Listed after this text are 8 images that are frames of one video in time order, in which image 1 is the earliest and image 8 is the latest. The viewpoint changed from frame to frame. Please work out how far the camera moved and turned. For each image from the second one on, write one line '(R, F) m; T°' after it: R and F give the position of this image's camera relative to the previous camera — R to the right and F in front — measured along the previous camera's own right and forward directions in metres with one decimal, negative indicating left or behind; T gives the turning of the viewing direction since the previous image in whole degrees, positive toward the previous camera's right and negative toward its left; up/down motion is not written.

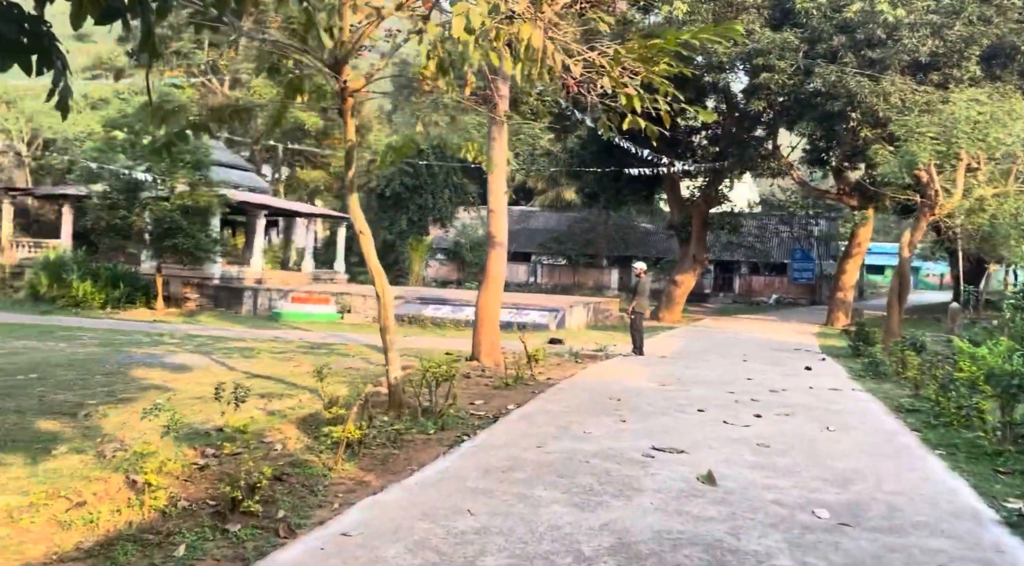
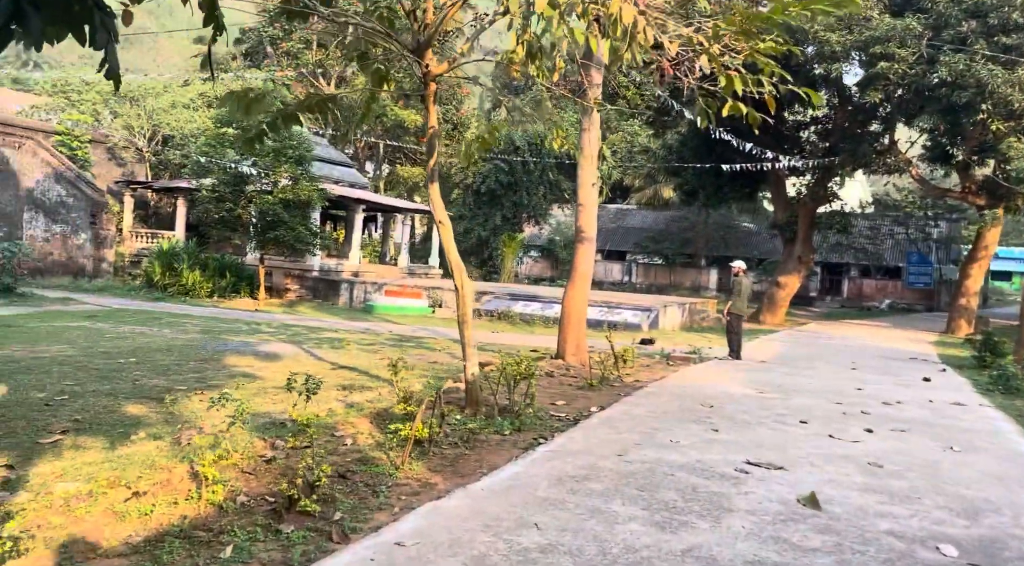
(+0.1, +0.4) m; -6°
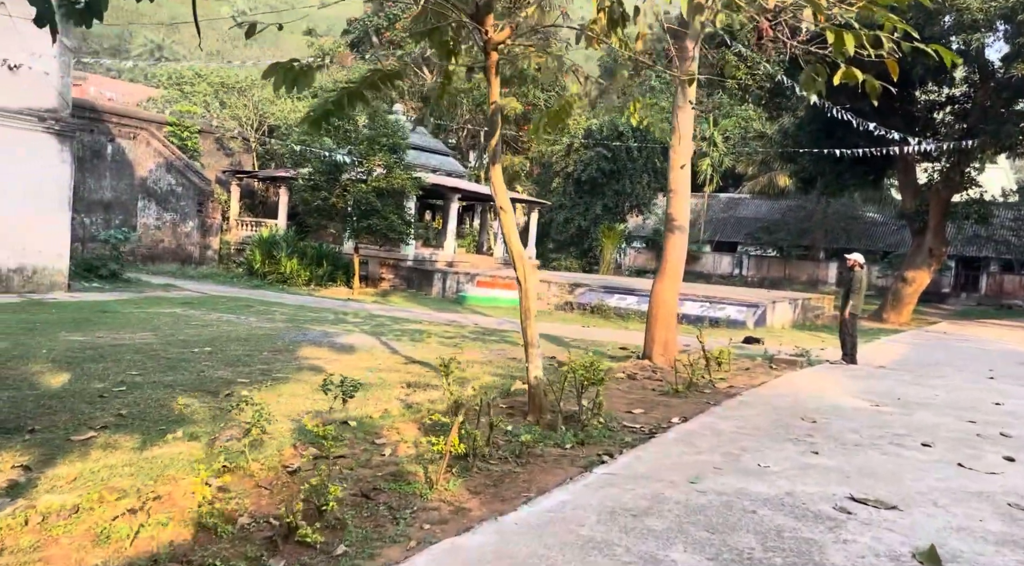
(+0.3, +0.7) m; -7°
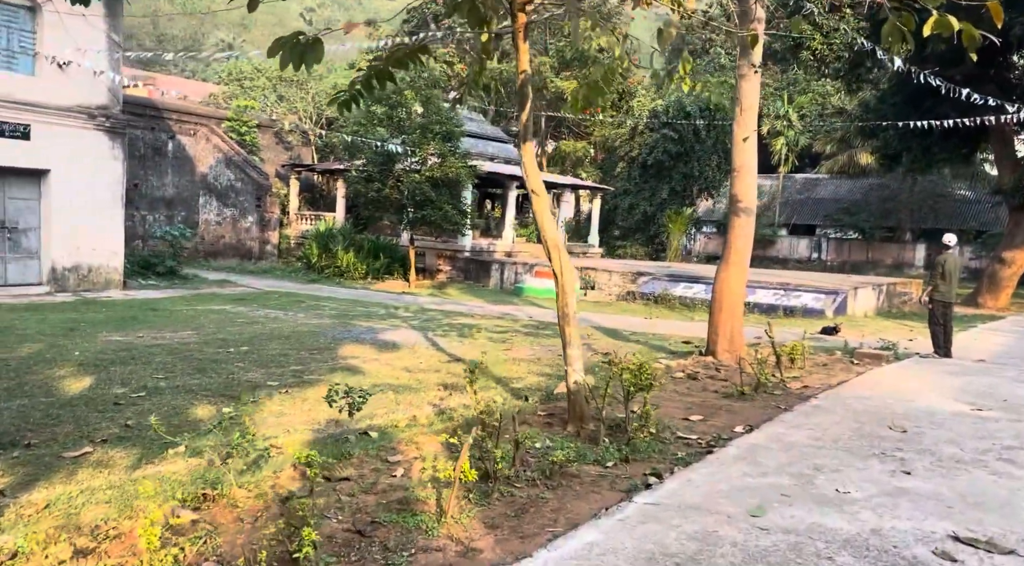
(+0.2, +0.7) m; -4°
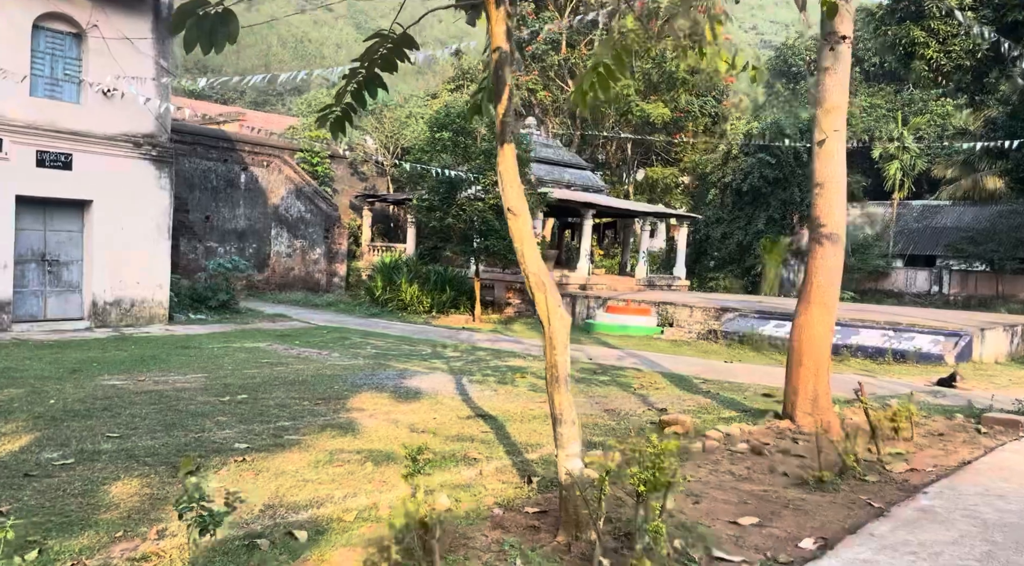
(+0.5, +1.4) m; -6°
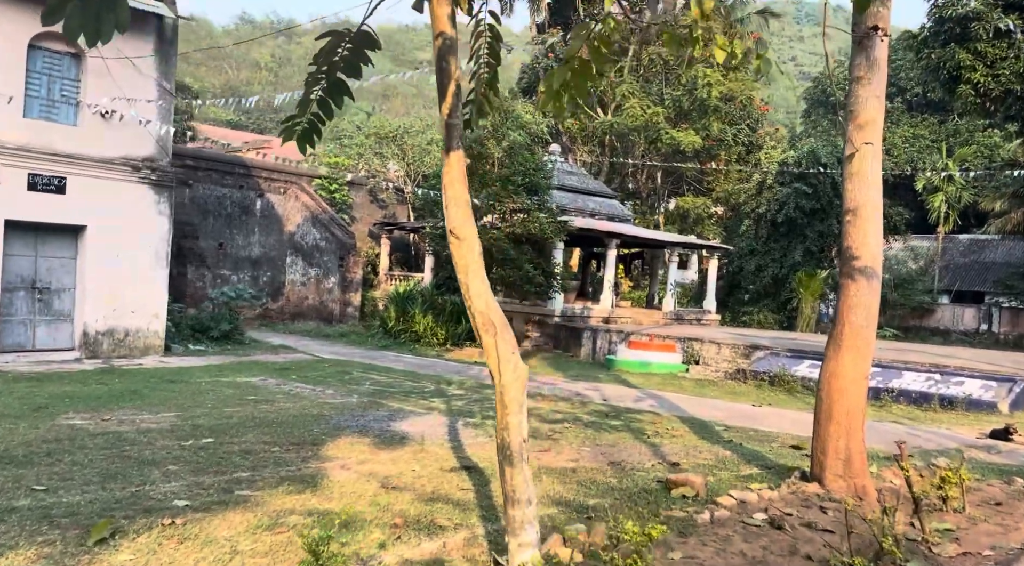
(+0.3, +0.8) m; -2°
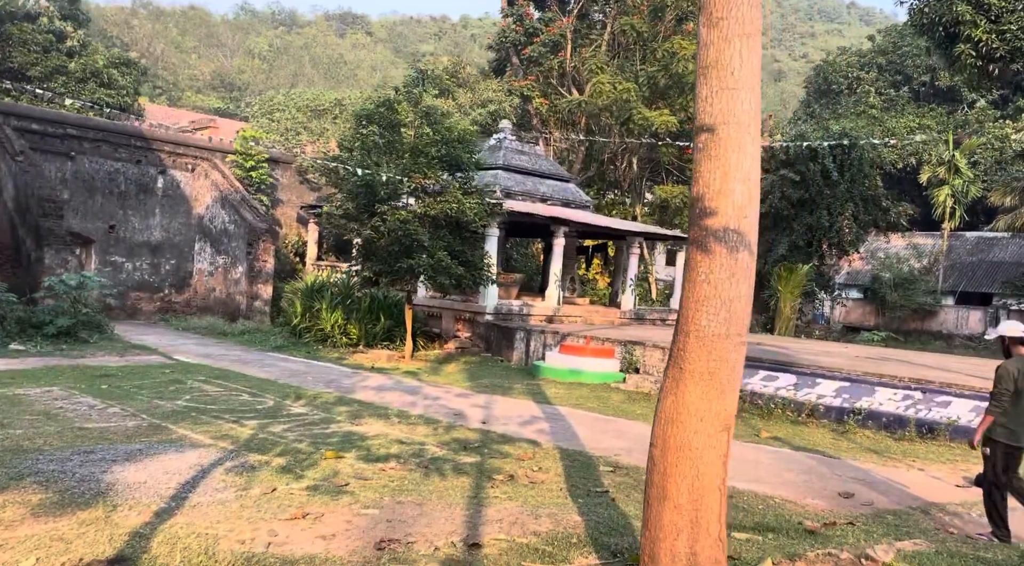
(+1.4, +2.4) m; -1°
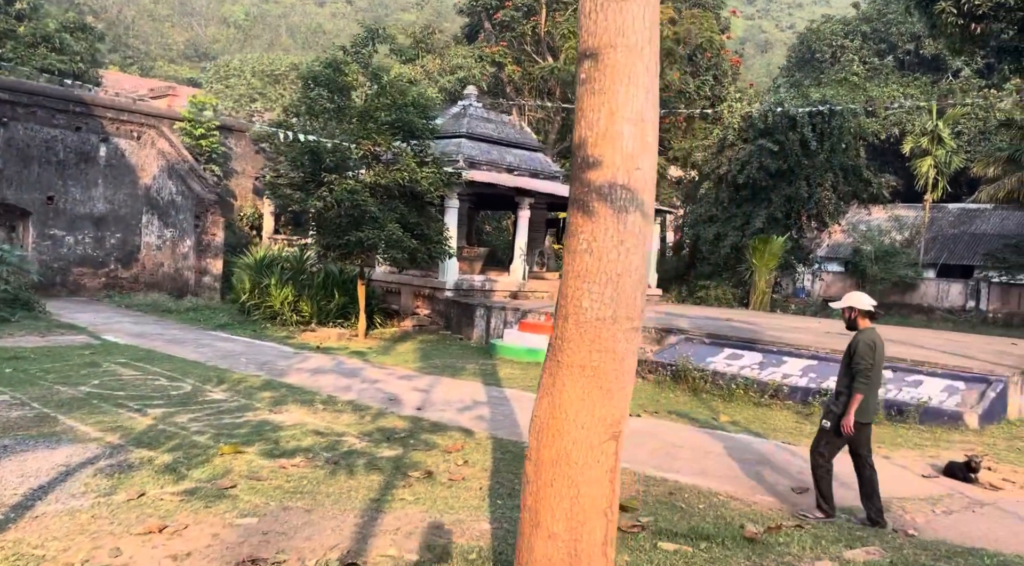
(+0.4, +0.7) m; +1°
